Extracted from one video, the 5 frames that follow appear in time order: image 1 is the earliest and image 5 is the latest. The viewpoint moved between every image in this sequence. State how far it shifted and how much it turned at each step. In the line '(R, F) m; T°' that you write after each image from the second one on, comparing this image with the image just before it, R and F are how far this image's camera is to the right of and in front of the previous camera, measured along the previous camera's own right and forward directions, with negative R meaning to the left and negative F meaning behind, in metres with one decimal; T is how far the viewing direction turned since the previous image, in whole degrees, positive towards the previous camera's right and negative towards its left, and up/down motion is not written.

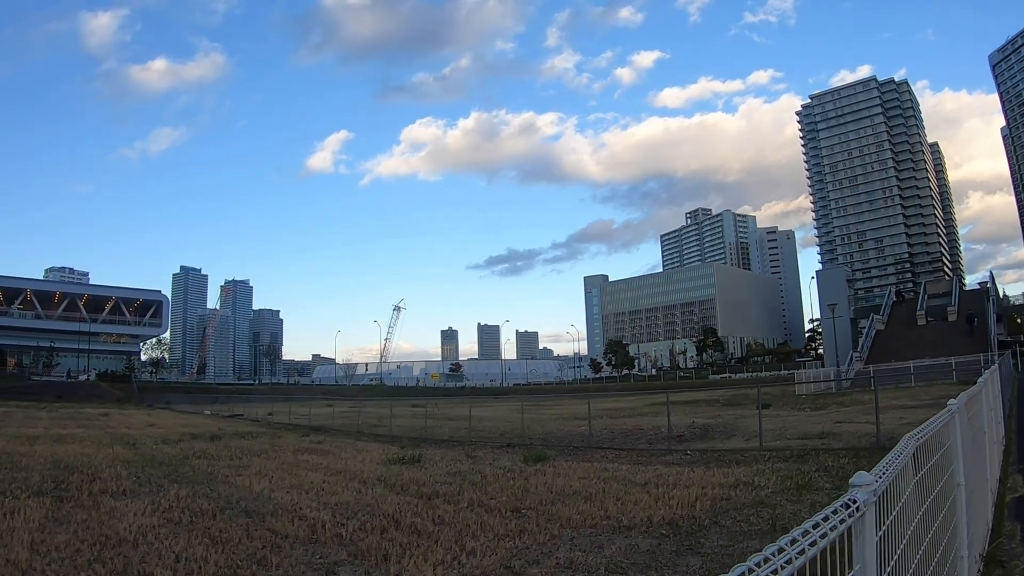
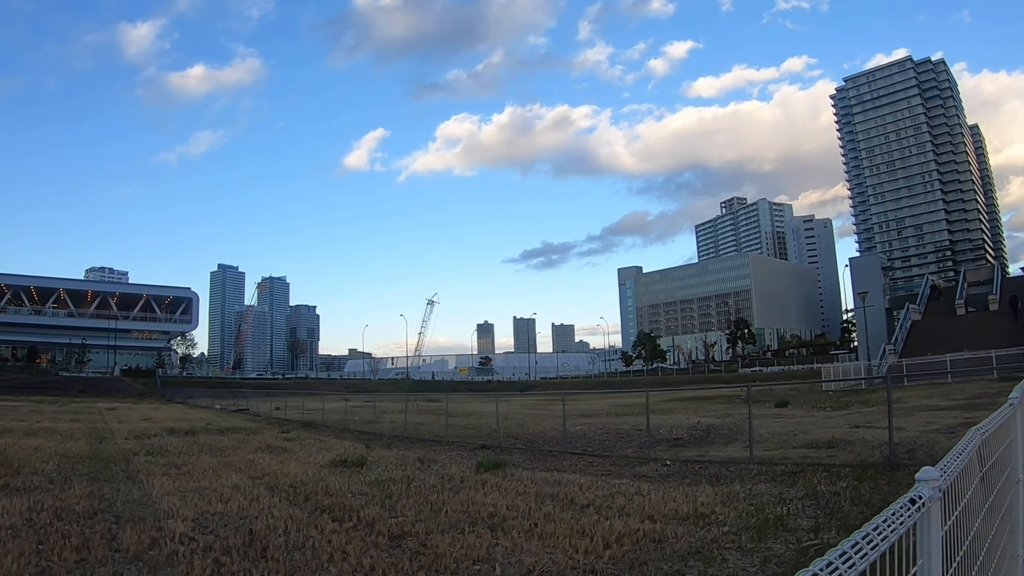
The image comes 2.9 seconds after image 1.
(+1.2, +1.6) m; -3°
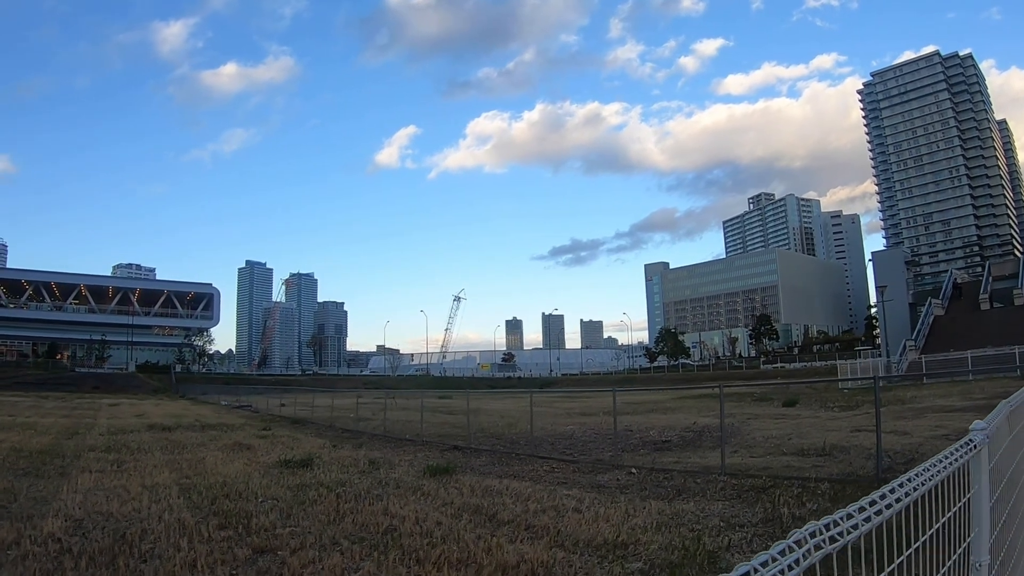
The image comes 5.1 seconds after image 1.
(+1.0, +1.1) m; -2°
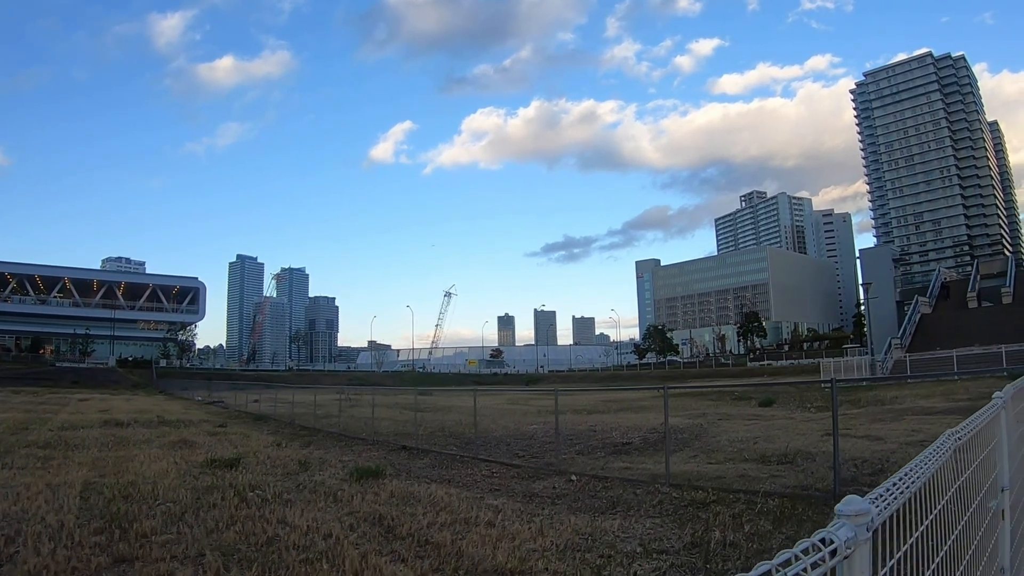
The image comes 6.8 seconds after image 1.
(+0.7, +0.8) m; +1°
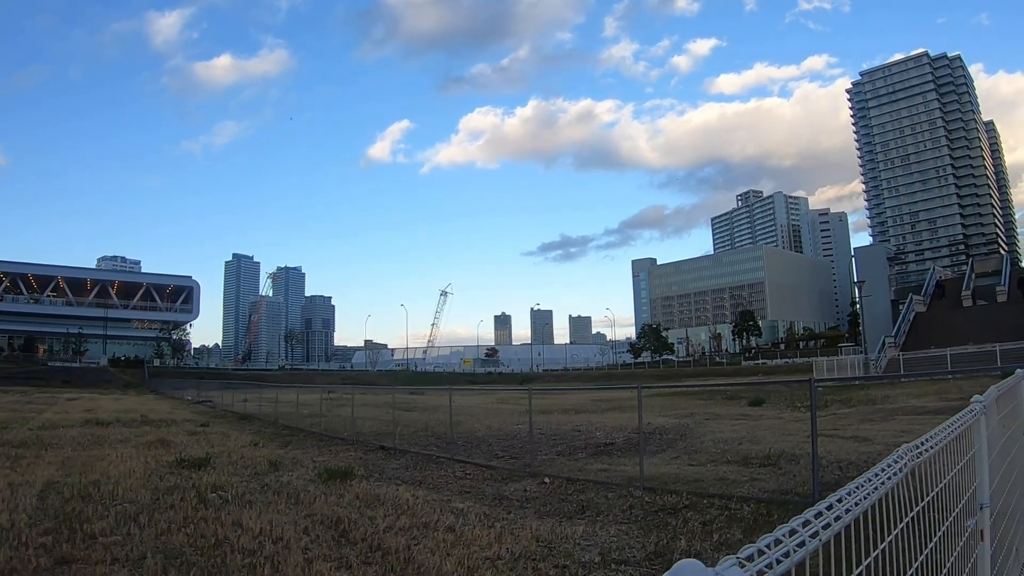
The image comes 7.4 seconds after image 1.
(+0.3, +0.3) m; 0°
